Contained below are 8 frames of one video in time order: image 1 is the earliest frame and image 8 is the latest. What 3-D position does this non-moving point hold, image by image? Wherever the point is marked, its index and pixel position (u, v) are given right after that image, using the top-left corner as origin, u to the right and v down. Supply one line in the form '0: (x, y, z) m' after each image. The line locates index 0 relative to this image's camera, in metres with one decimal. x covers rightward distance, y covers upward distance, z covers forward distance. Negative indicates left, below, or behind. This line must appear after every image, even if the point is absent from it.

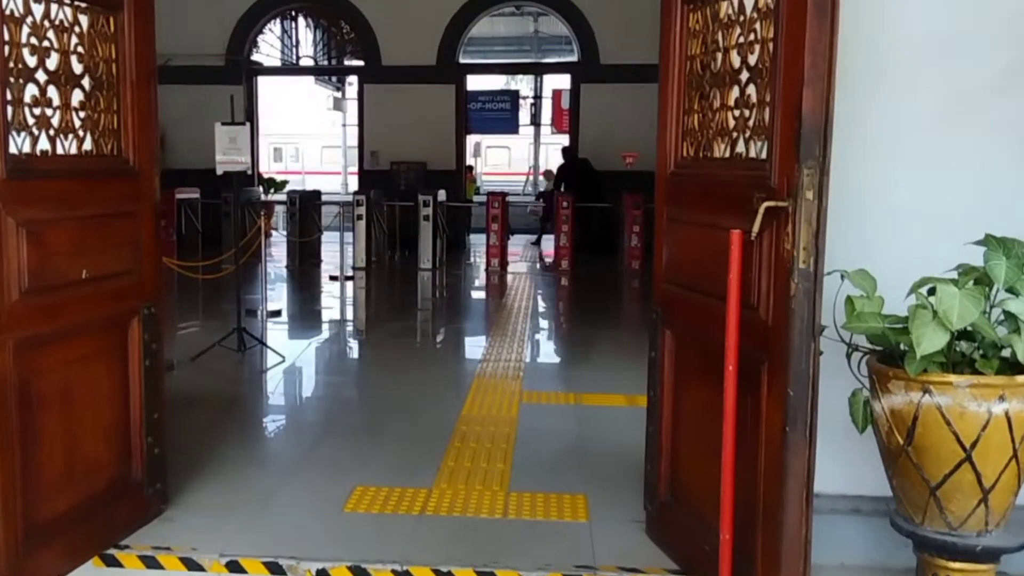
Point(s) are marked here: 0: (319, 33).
0: (-2.3, +3.1, +13.2) m
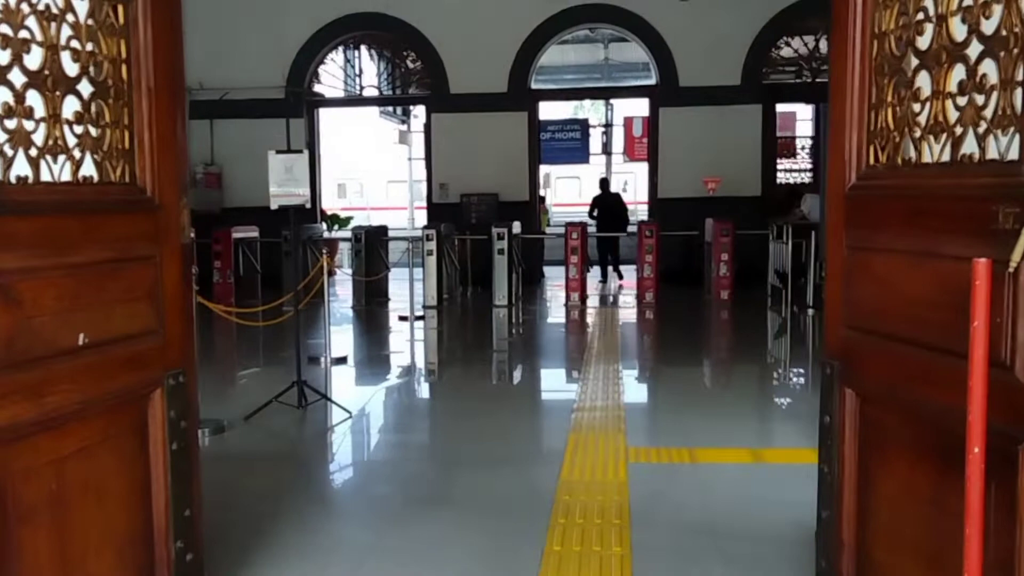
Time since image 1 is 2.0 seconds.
0: (-1.4, +2.6, +12.8) m
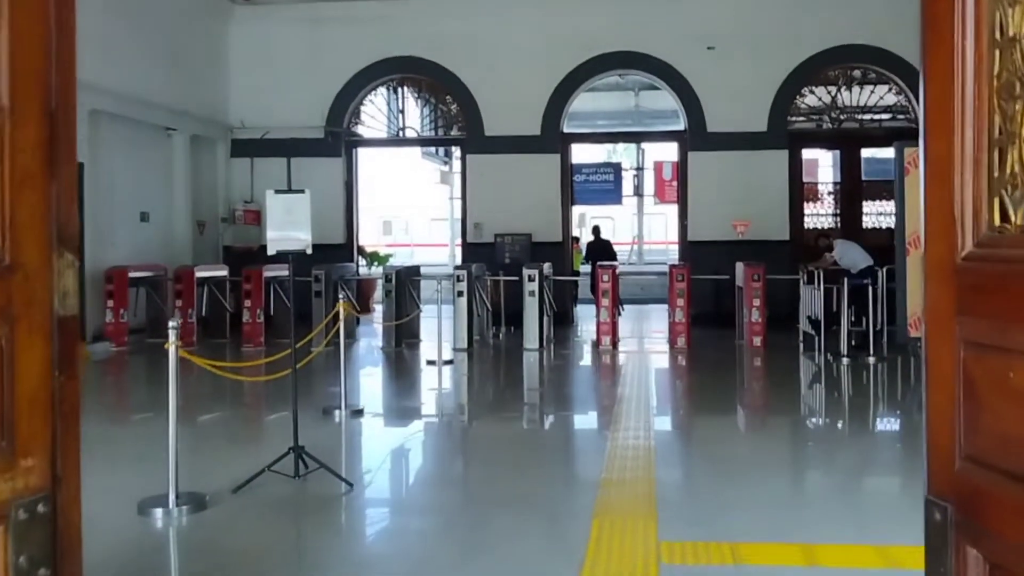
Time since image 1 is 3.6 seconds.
0: (-1.0, +2.1, +12.4) m
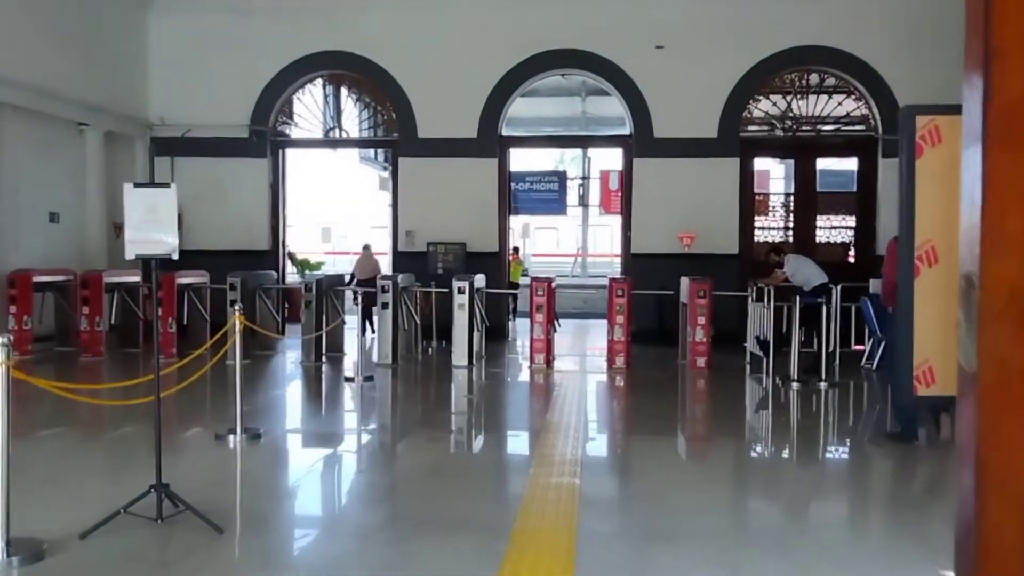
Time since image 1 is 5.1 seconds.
0: (-1.7, +2.0, +11.8) m
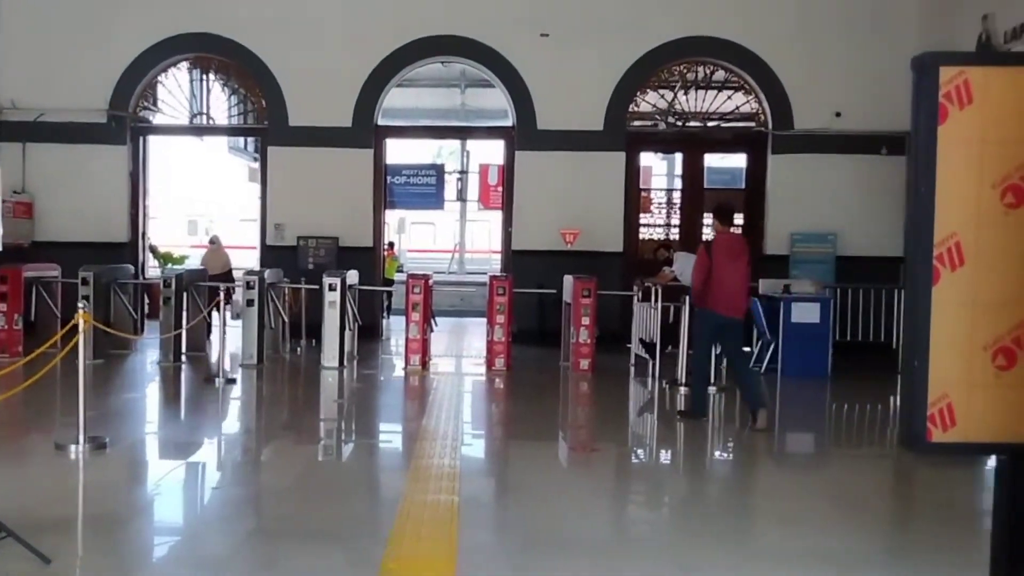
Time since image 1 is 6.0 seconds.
0: (-3.0, +2.1, +11.1) m
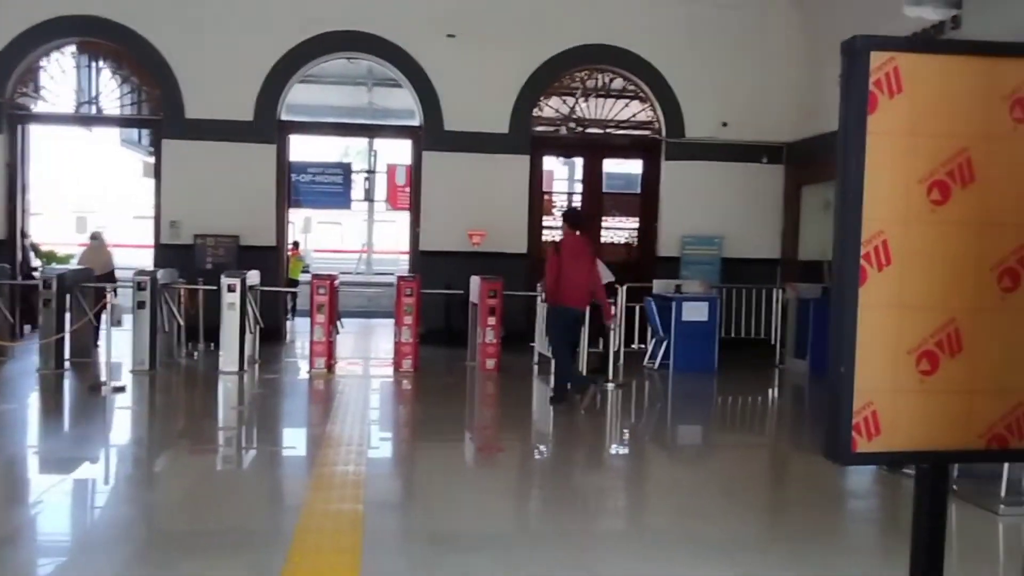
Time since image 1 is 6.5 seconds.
0: (-3.9, +2.0, +10.8) m
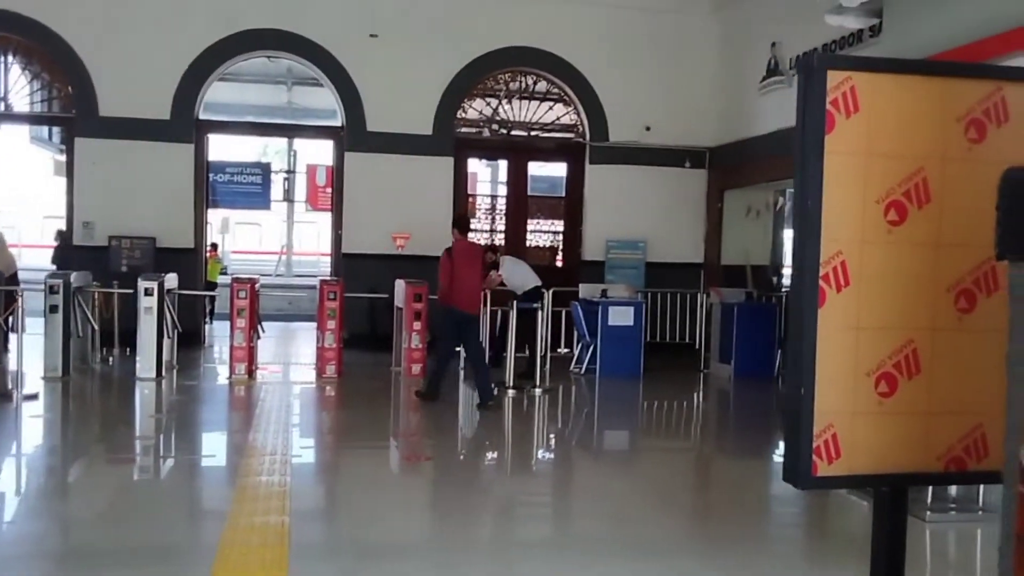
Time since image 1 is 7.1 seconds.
0: (-4.6, +2.0, +10.4) m
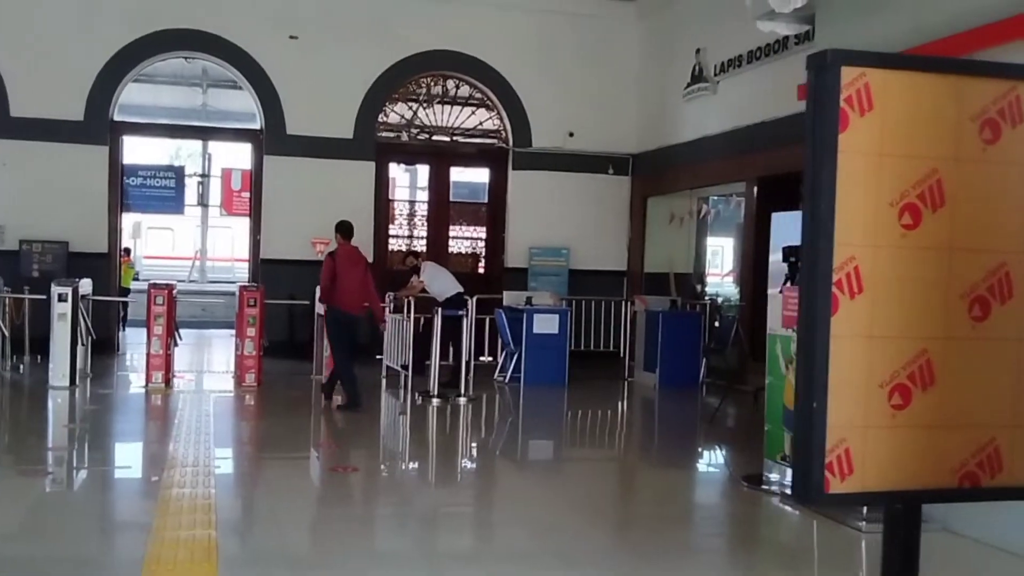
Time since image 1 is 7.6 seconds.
0: (-5.4, +2.0, +10.0) m
